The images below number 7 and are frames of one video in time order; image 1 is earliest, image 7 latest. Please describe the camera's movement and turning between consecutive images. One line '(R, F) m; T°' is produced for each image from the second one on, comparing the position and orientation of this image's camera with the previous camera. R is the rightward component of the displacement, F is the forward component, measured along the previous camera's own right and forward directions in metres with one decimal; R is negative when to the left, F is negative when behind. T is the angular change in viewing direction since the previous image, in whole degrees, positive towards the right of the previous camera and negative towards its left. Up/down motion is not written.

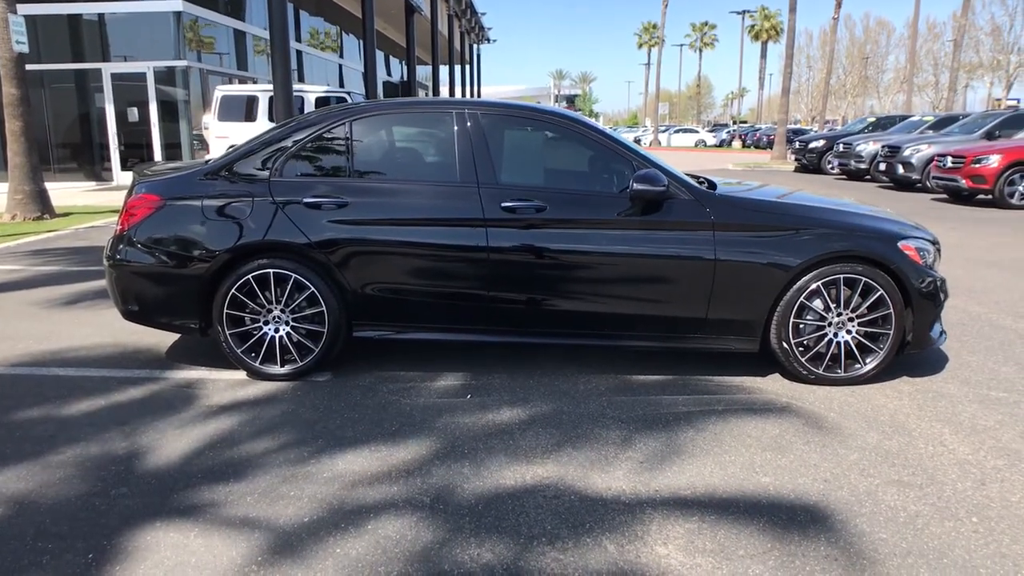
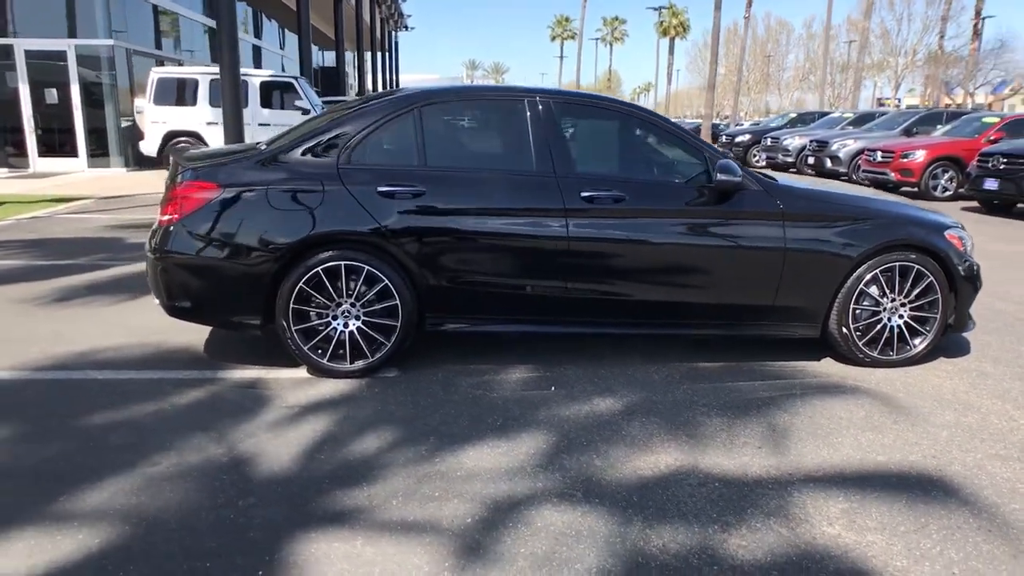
(-1.1, +0.1) m; +7°
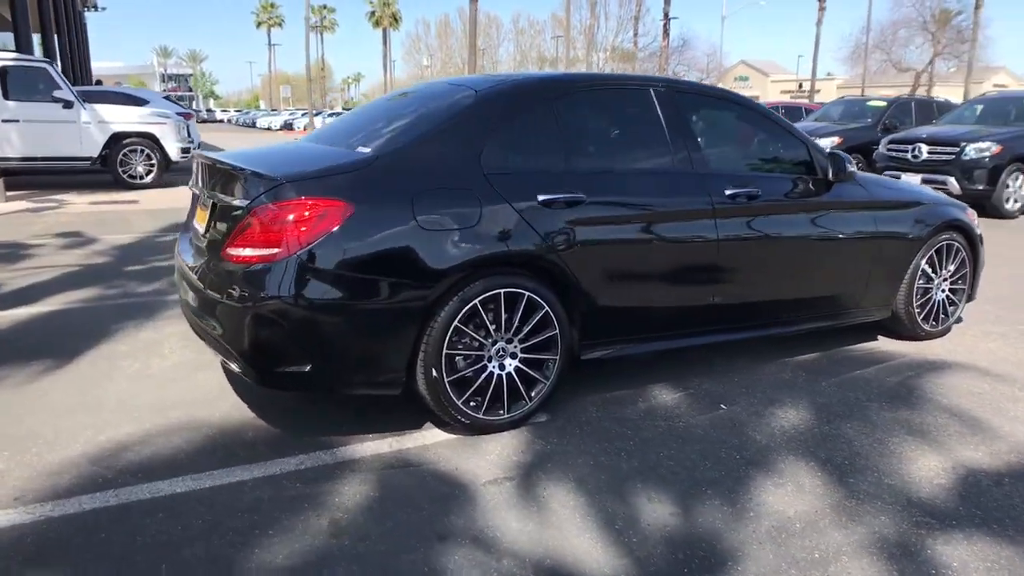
(-2.3, +1.1) m; +22°
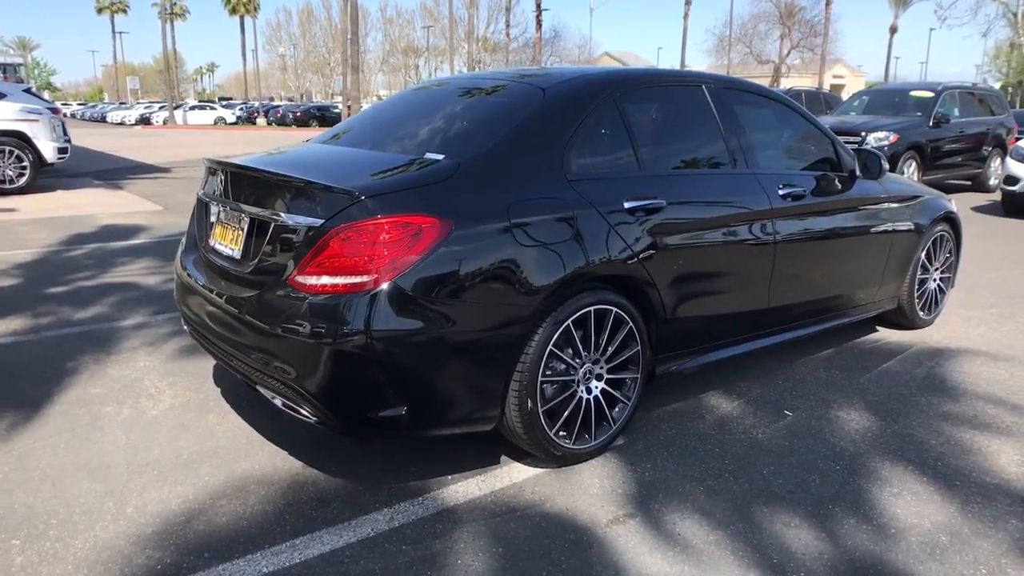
(-1.0, +0.4) m; +10°
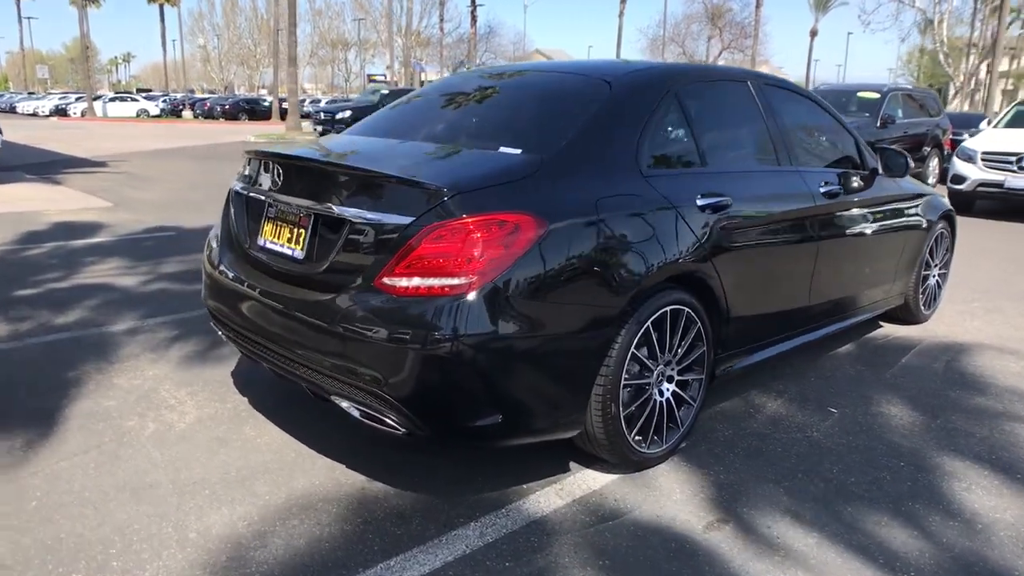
(-0.6, +0.2) m; +5°
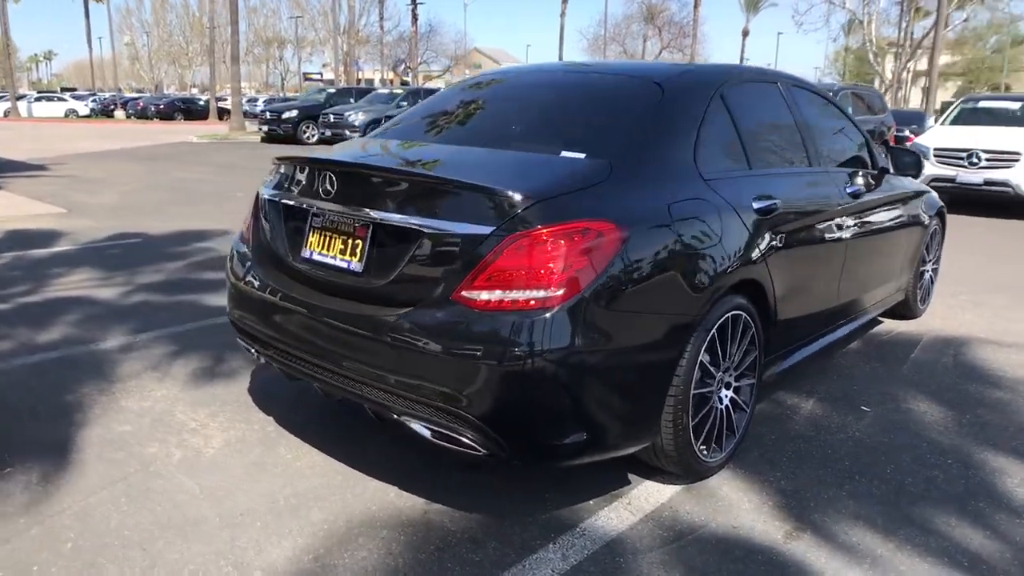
(-0.5, +0.2) m; +5°
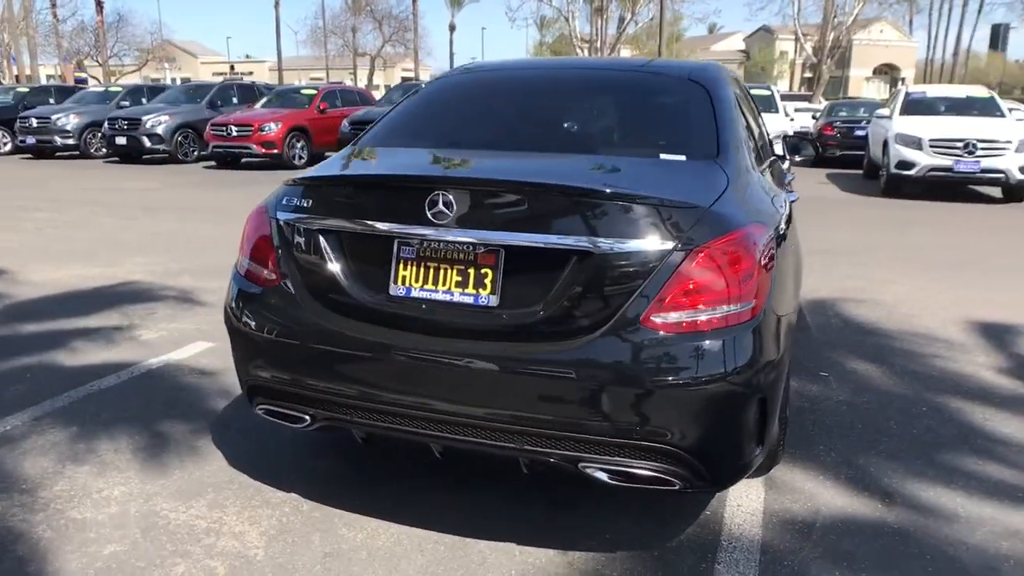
(-1.3, +0.5) m; +21°
